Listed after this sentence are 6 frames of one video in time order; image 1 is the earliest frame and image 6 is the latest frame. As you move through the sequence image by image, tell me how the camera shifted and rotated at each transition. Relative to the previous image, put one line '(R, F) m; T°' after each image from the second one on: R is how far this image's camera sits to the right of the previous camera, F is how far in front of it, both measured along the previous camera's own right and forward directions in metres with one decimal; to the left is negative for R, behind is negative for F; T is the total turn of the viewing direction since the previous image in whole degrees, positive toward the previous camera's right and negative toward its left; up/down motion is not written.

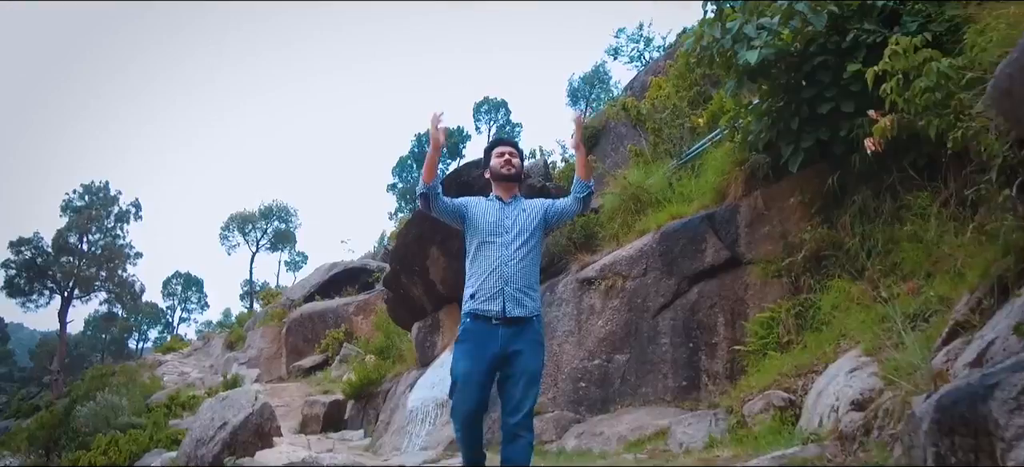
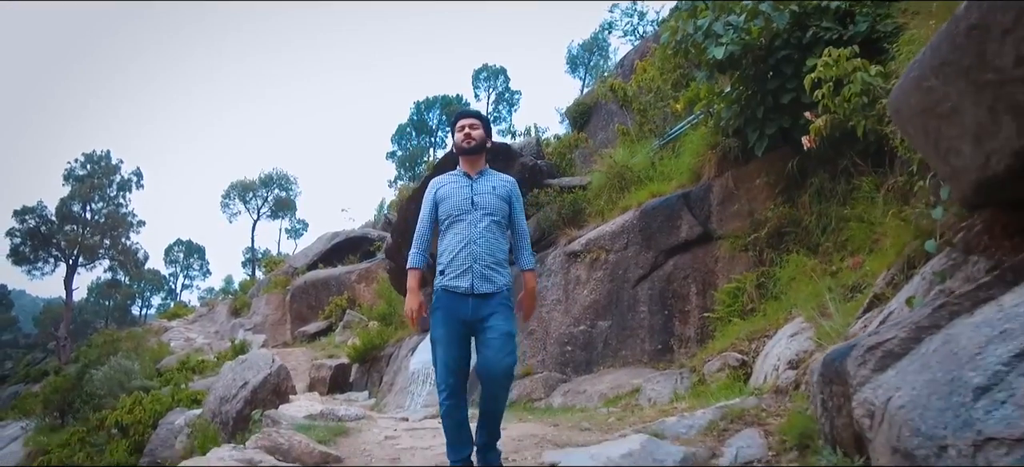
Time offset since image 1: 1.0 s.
(0.0, -0.4) m; 0°
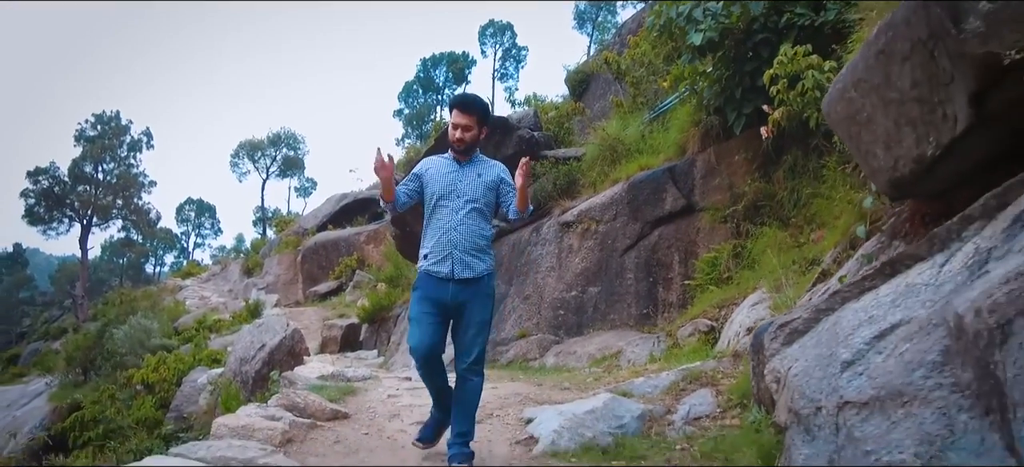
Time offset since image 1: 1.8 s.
(+0.1, -0.3) m; -1°
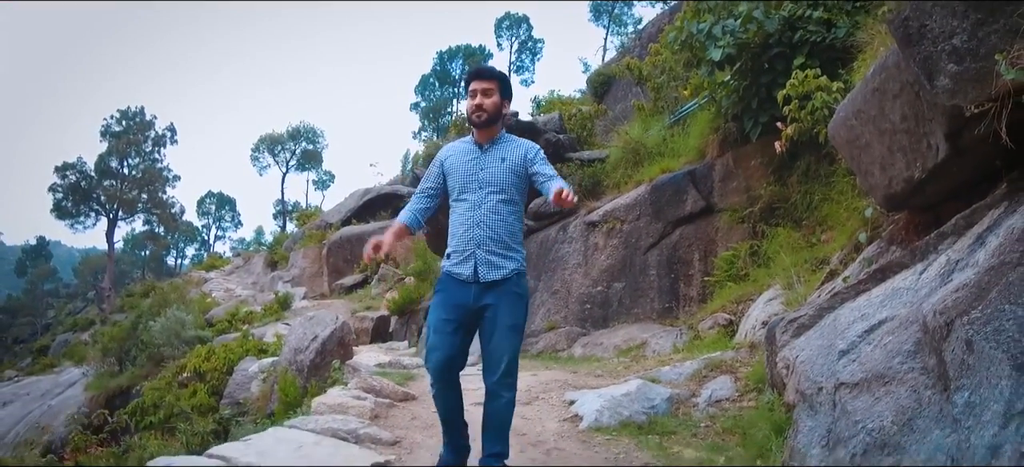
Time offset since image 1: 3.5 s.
(-0.1, -0.4) m; -1°
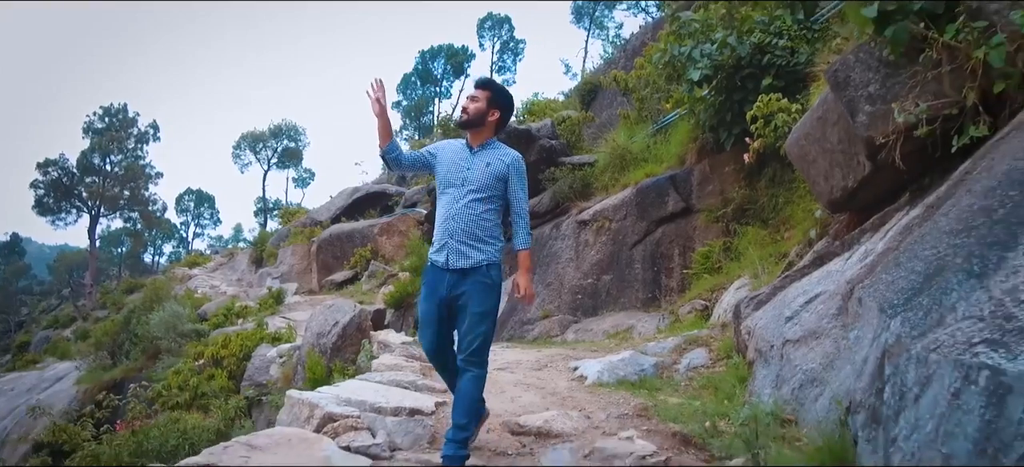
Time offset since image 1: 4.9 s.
(-0.2, -0.6) m; +2°
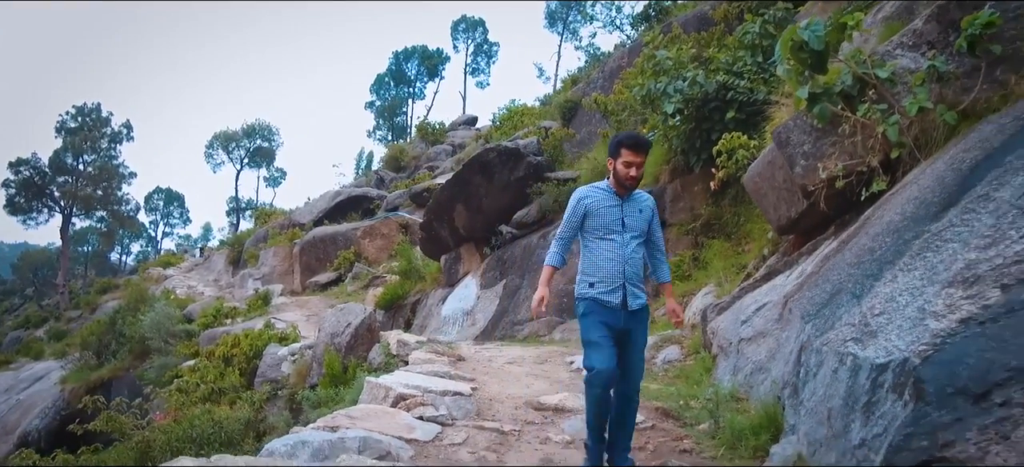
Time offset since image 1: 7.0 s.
(-0.2, -0.7) m; +2°
